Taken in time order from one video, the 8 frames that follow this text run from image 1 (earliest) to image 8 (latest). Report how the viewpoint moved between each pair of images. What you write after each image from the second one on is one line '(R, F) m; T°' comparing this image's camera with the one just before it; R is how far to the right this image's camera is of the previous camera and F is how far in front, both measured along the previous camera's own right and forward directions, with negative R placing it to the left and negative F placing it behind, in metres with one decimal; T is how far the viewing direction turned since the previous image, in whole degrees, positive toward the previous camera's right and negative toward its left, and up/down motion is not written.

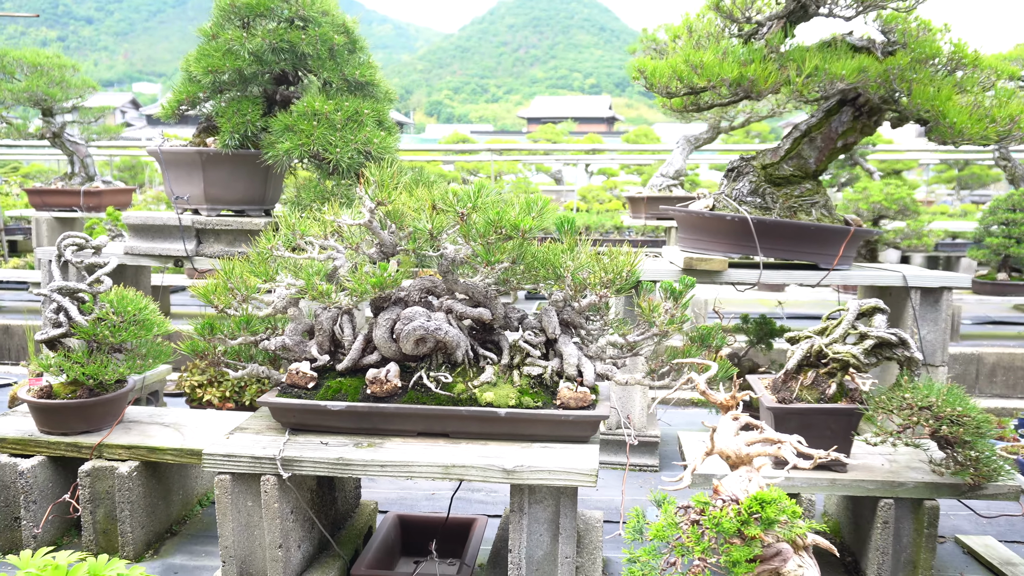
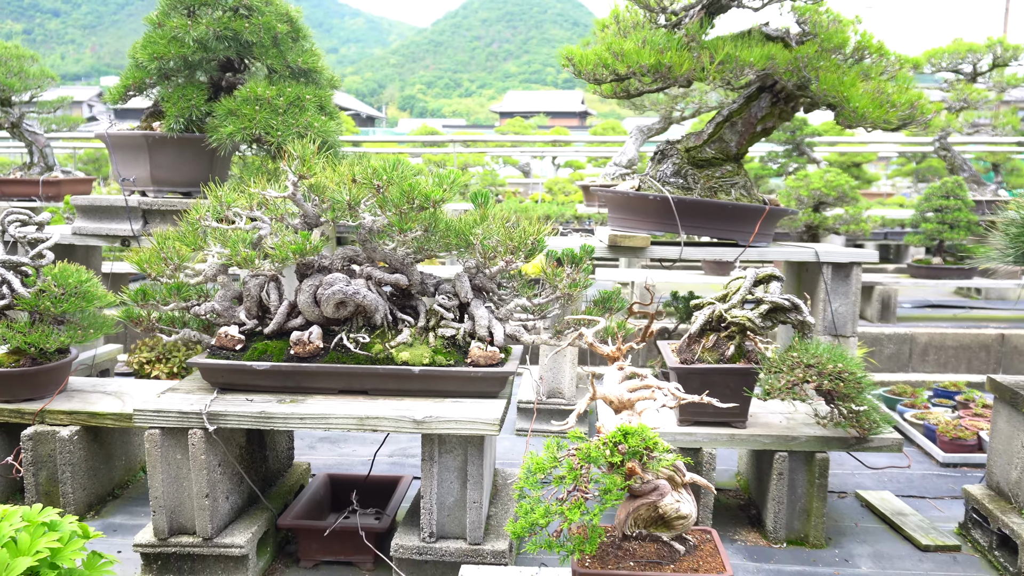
(+0.2, -0.2) m; +2°
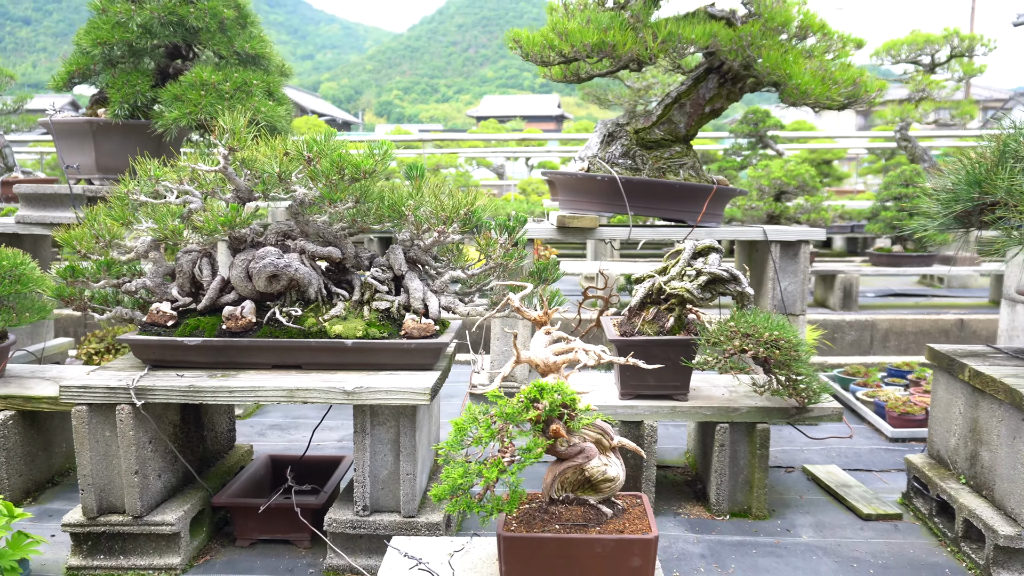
(+0.2, 0.0) m; +1°
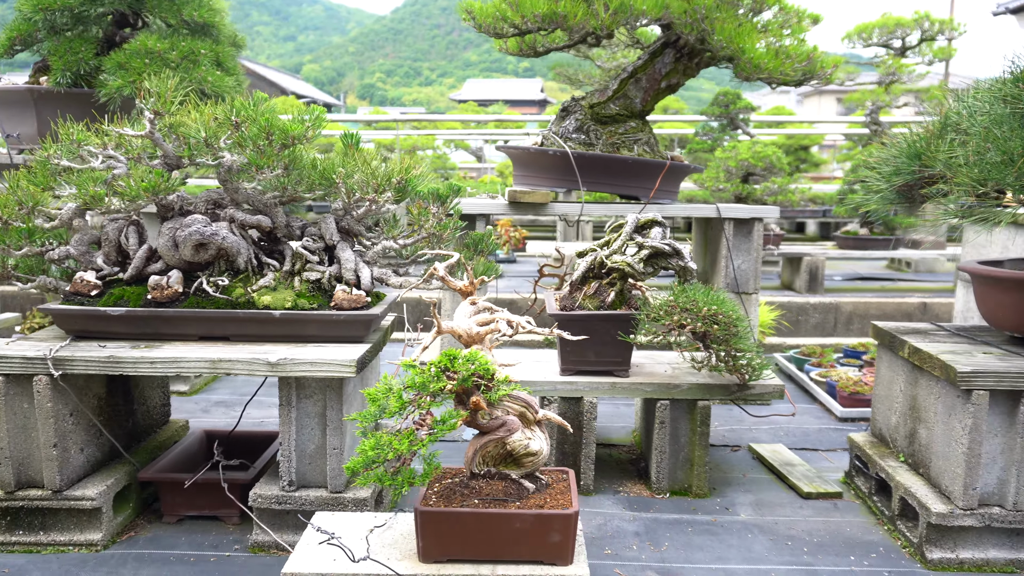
(+0.2, +0.1) m; +1°
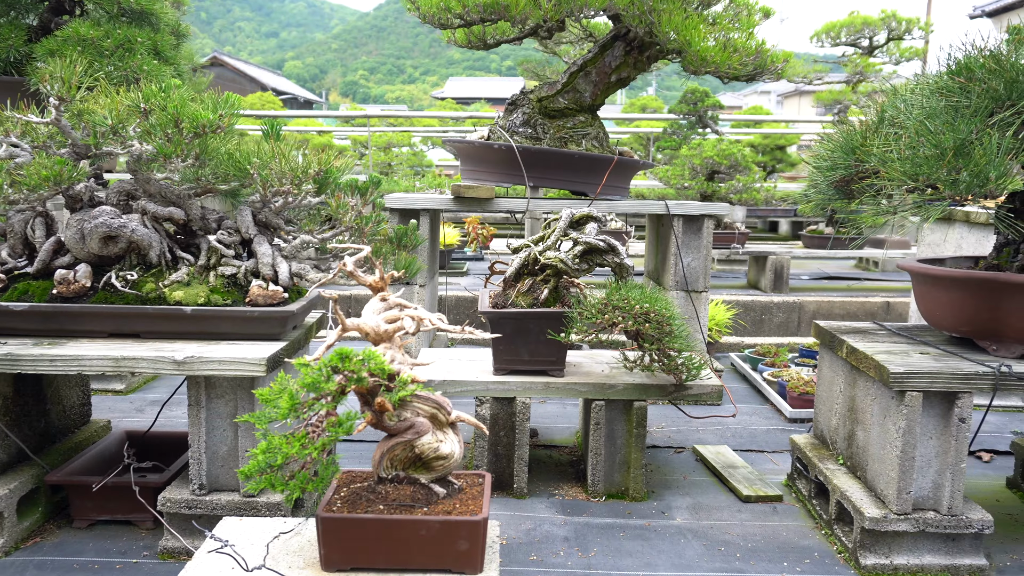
(+0.2, +0.1) m; +1°
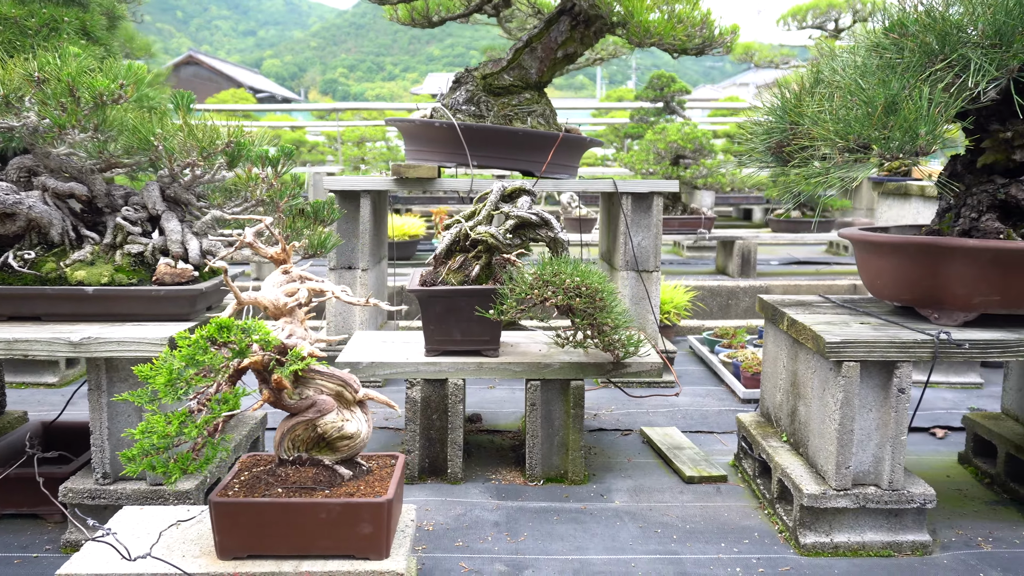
(+0.2, +0.1) m; +1°
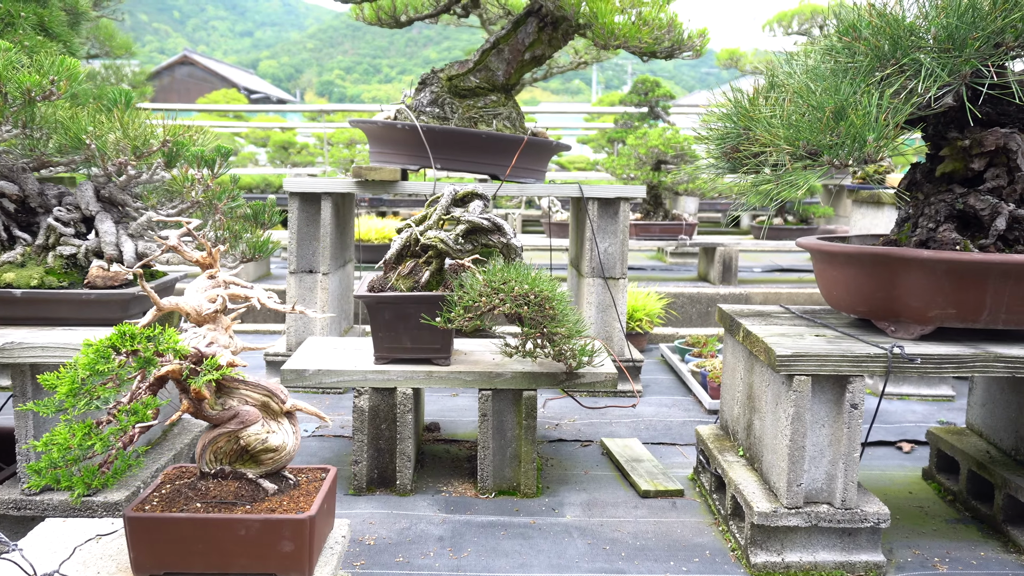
(+0.1, +0.1) m; 0°
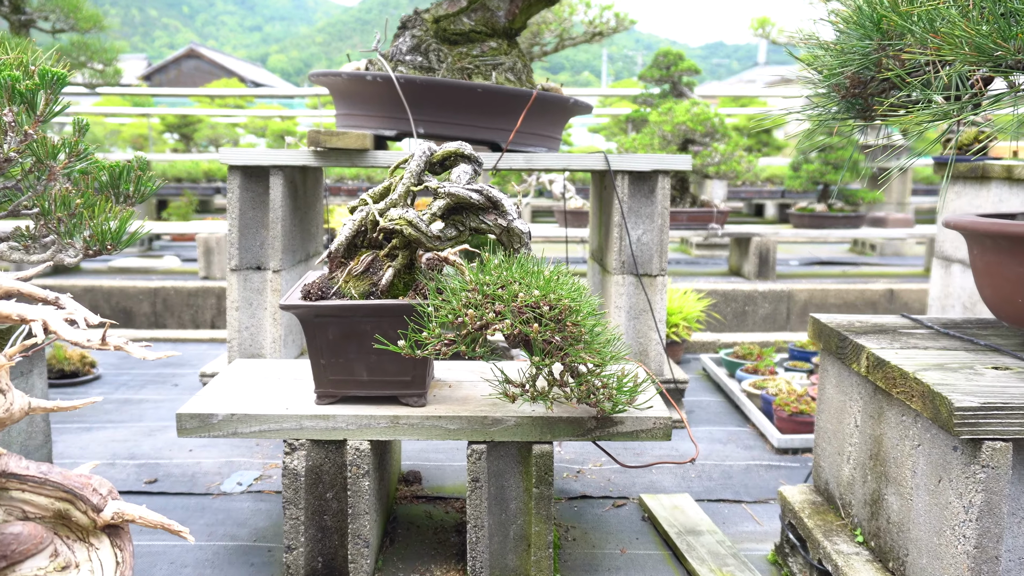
(0.0, +1.0) m; -1°
